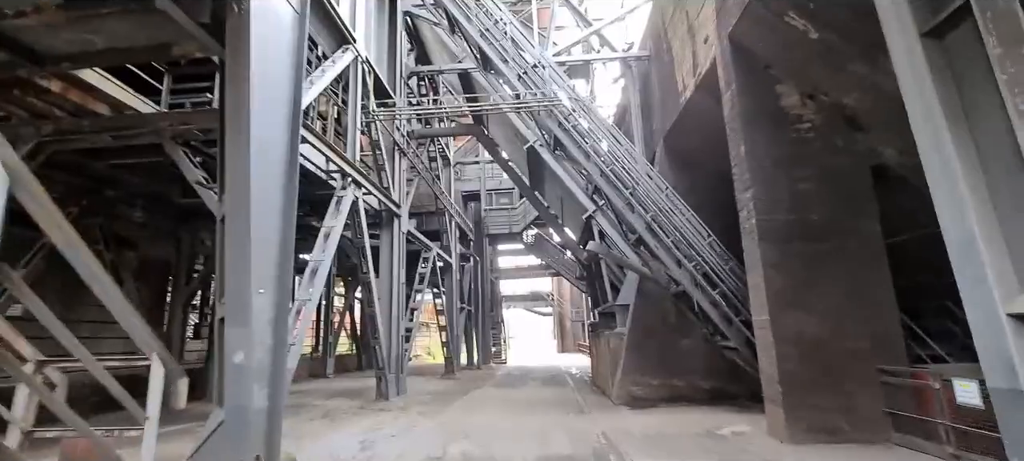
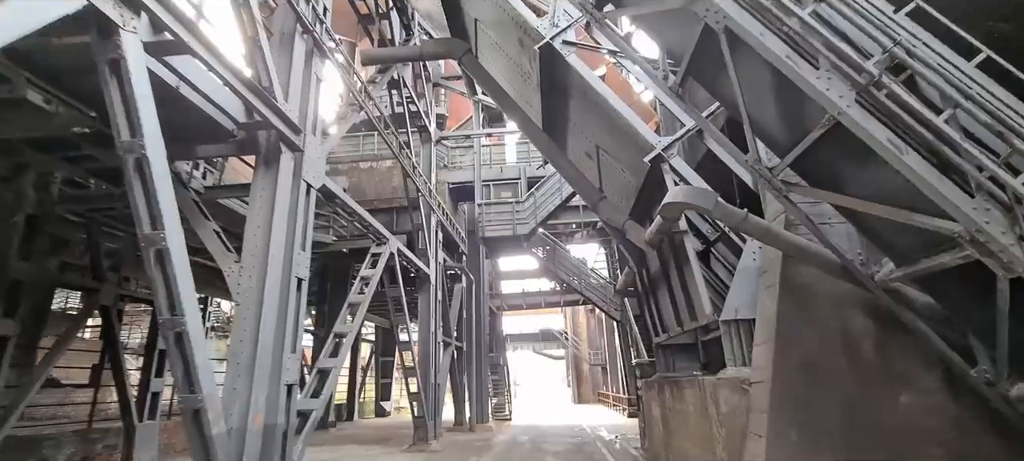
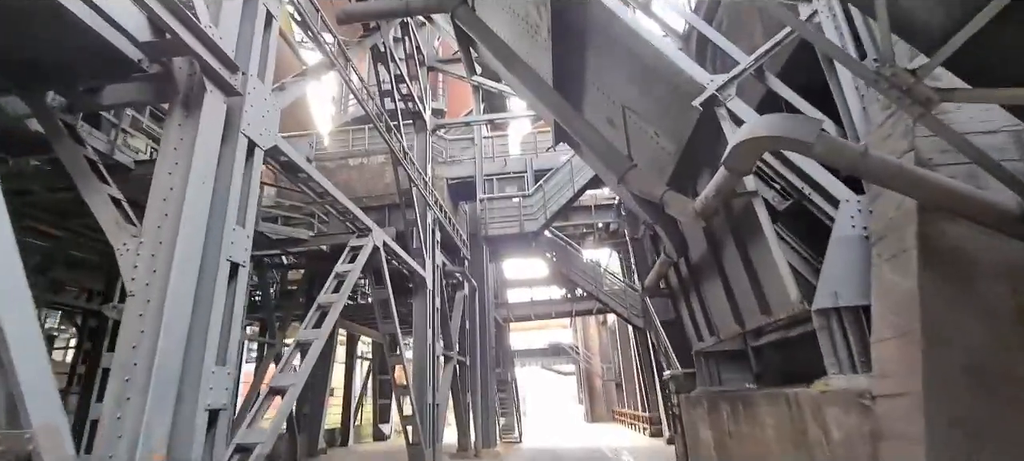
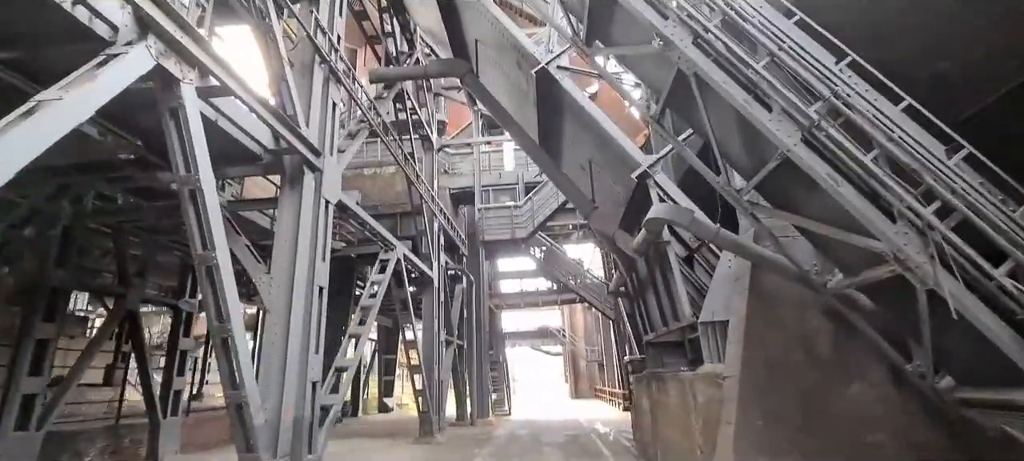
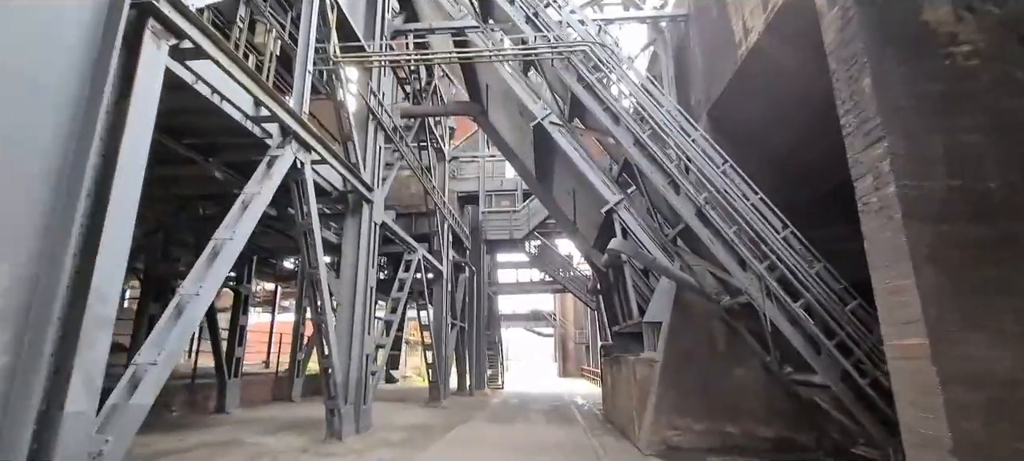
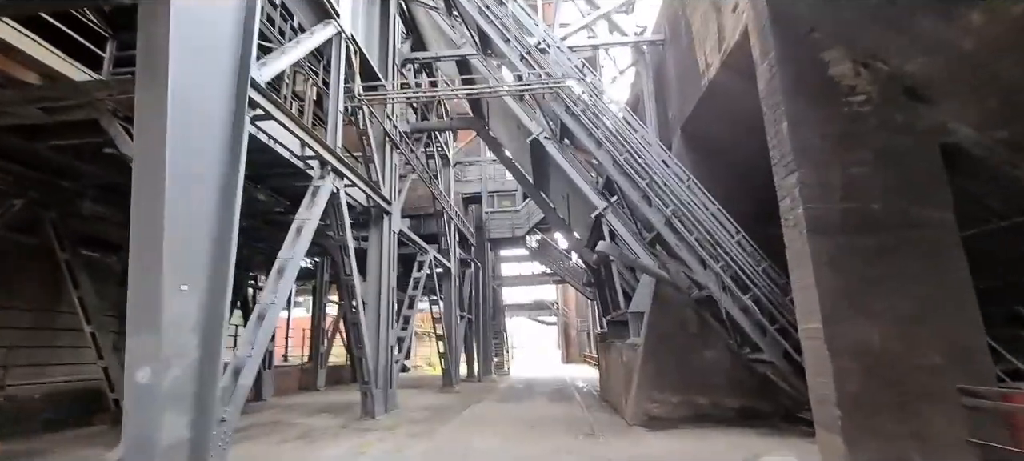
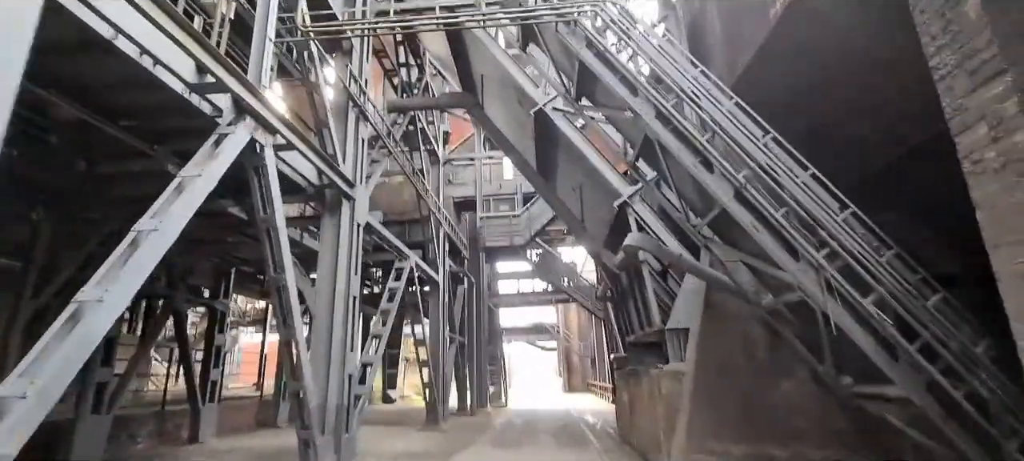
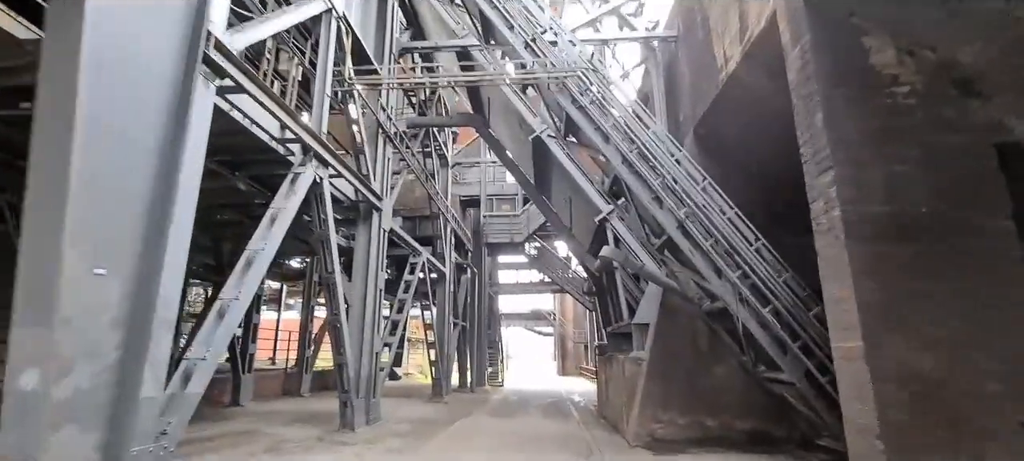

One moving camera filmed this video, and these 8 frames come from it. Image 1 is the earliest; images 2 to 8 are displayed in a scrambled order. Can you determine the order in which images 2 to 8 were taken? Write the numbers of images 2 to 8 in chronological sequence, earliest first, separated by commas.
6, 8, 5, 7, 4, 2, 3
